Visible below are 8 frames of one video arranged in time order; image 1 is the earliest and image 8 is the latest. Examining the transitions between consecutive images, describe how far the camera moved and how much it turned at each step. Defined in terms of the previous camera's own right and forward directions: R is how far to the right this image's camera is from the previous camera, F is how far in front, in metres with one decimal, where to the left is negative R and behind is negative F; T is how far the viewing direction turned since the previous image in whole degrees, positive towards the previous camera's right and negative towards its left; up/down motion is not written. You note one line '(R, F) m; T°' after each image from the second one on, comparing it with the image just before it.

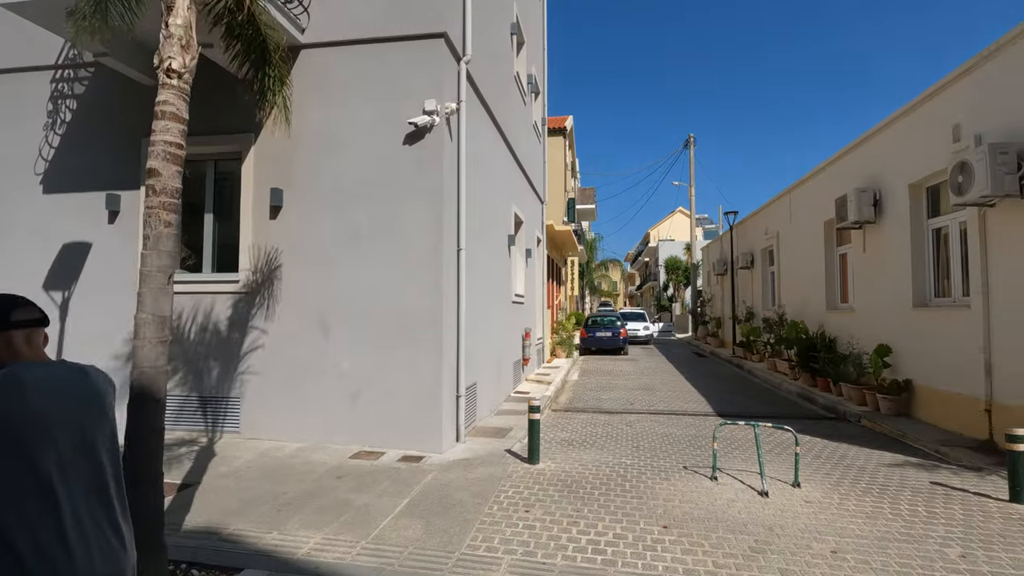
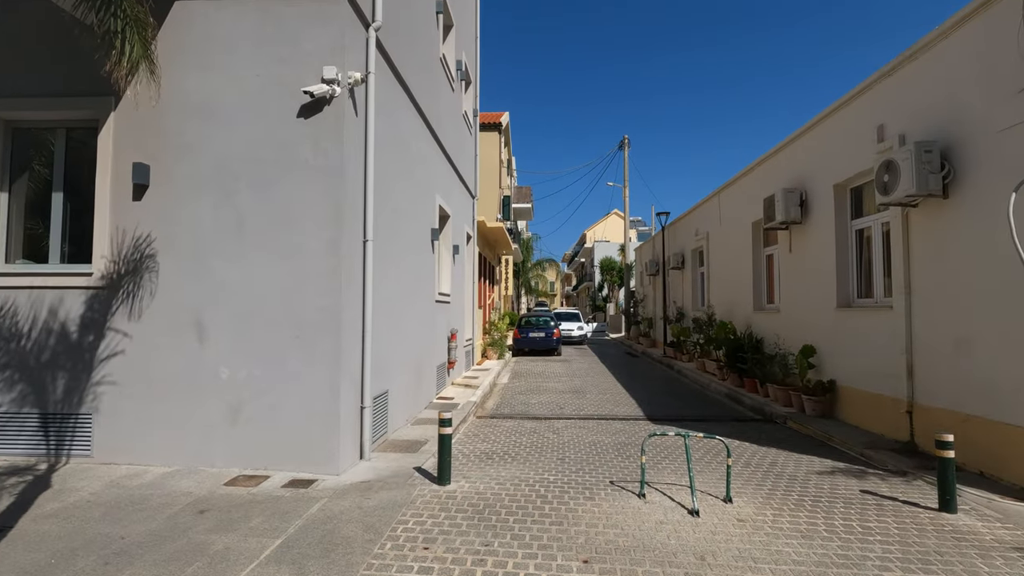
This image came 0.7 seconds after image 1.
(+0.3, +0.6) m; +7°
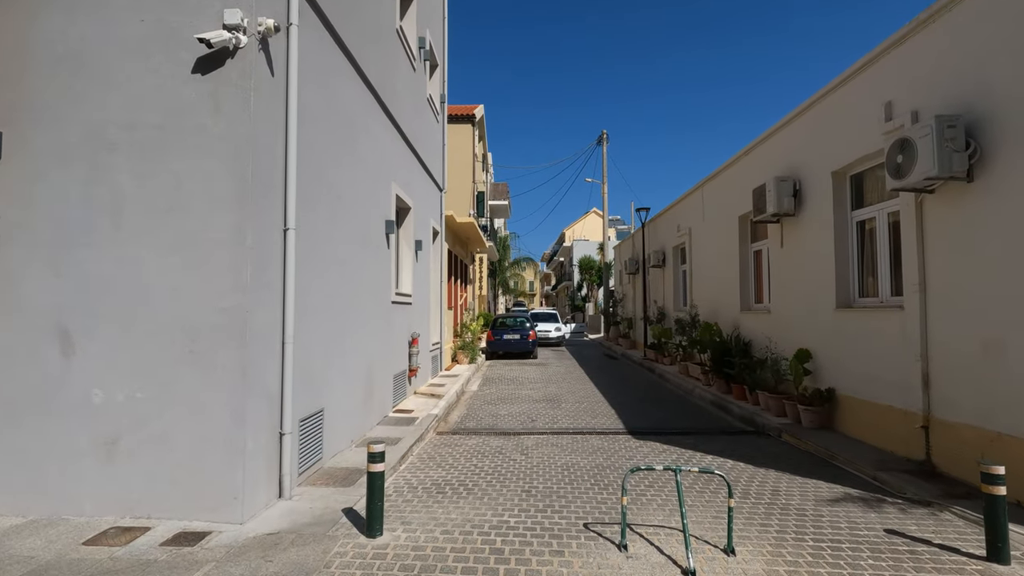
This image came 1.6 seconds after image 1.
(+0.2, +1.0) m; +2°
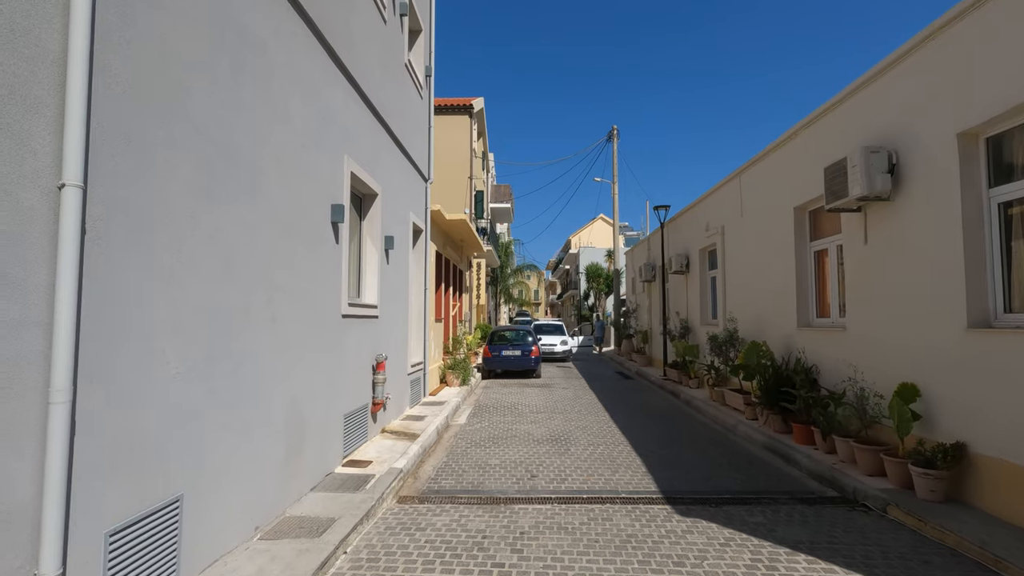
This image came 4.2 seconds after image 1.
(+0.1, +2.2) m; -1°
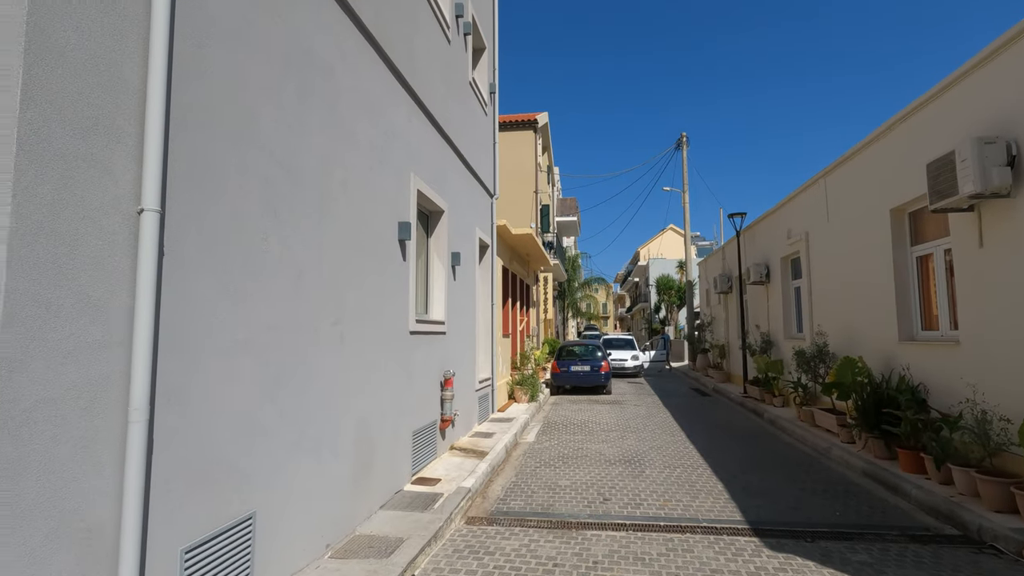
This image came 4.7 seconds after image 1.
(0.0, +0.2) m; -7°
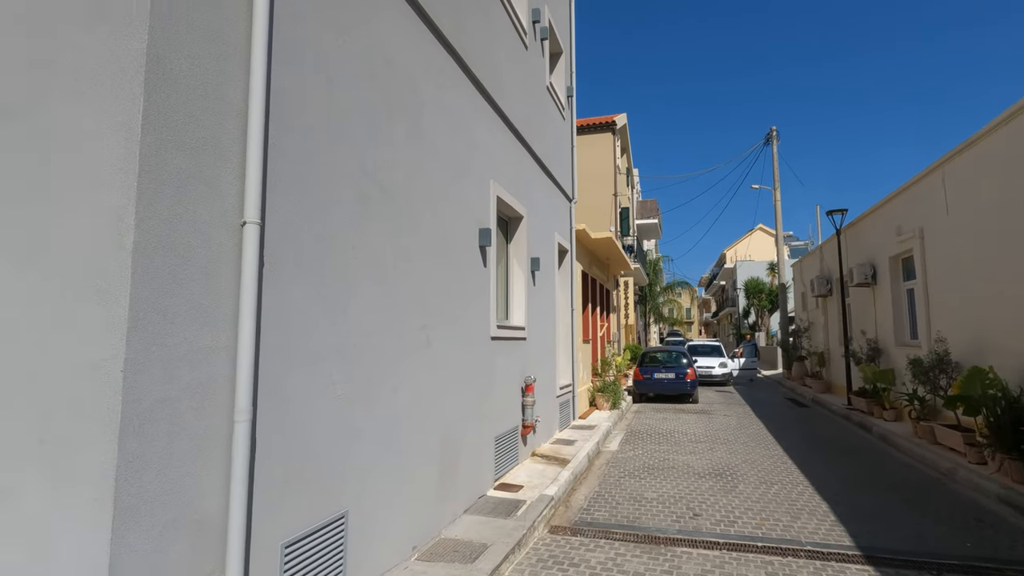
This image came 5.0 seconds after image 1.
(0.0, +0.1) m; -8°
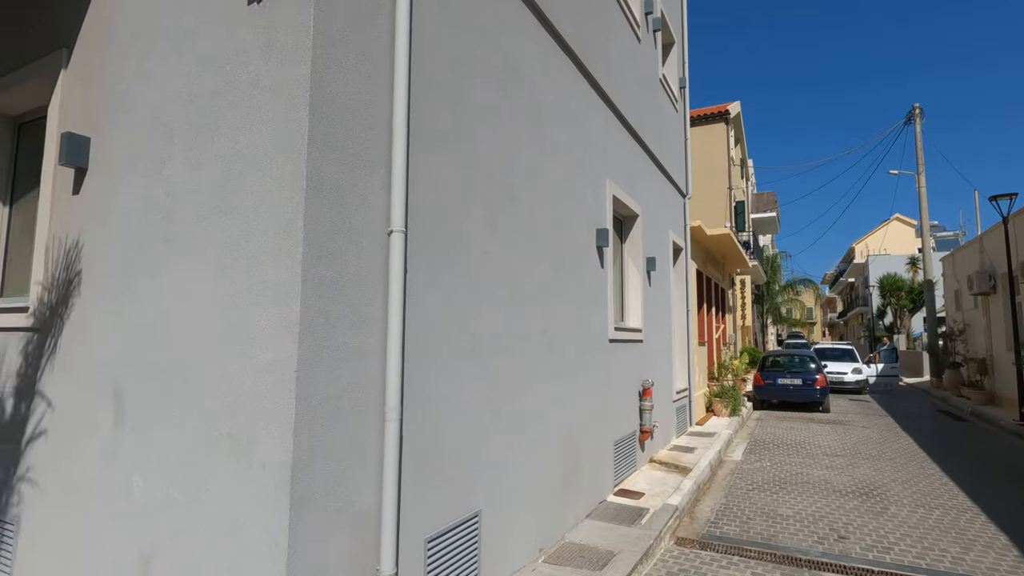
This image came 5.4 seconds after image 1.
(-0.2, 0.0) m; -11°
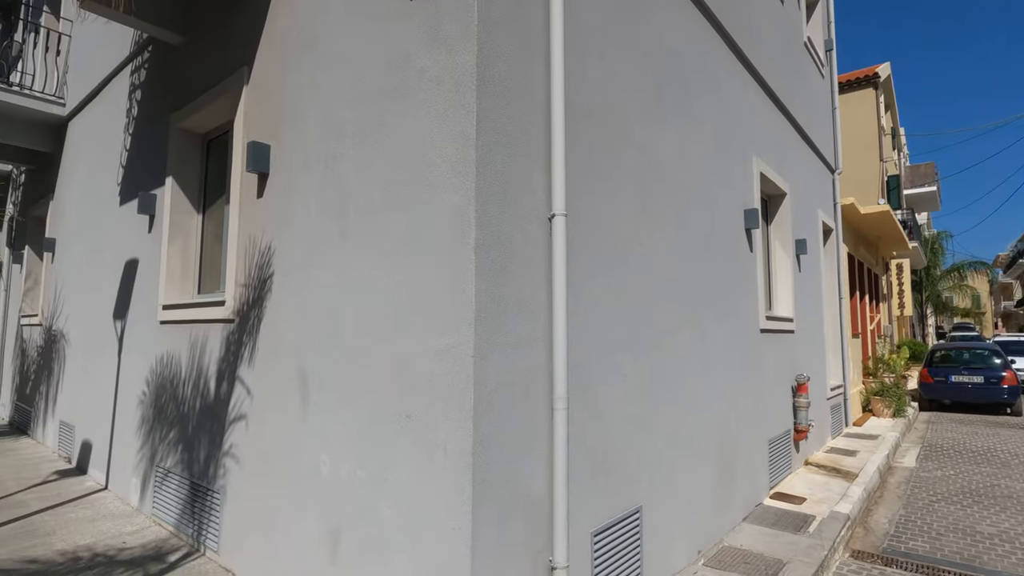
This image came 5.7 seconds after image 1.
(-0.3, +0.1) m; -12°
